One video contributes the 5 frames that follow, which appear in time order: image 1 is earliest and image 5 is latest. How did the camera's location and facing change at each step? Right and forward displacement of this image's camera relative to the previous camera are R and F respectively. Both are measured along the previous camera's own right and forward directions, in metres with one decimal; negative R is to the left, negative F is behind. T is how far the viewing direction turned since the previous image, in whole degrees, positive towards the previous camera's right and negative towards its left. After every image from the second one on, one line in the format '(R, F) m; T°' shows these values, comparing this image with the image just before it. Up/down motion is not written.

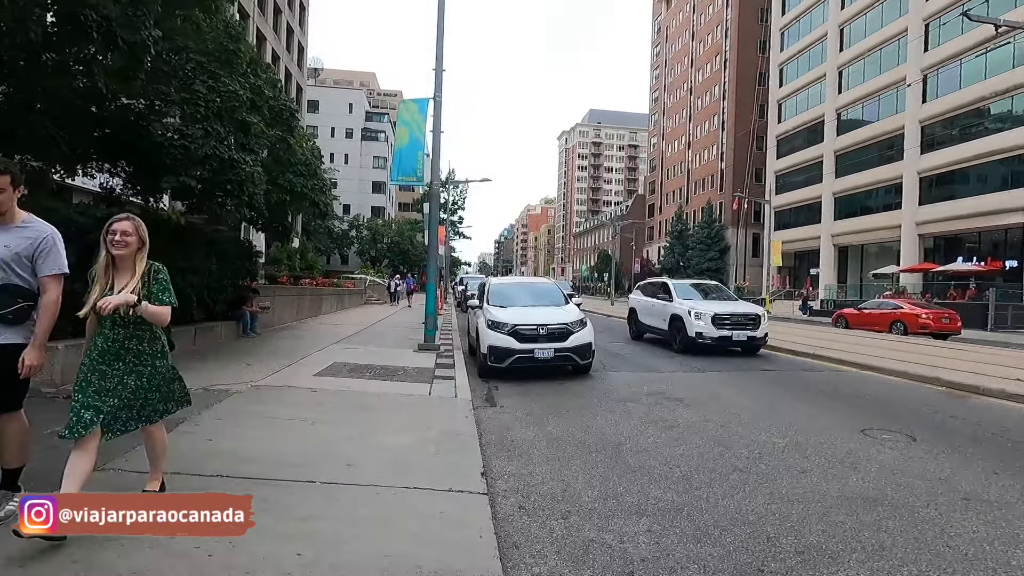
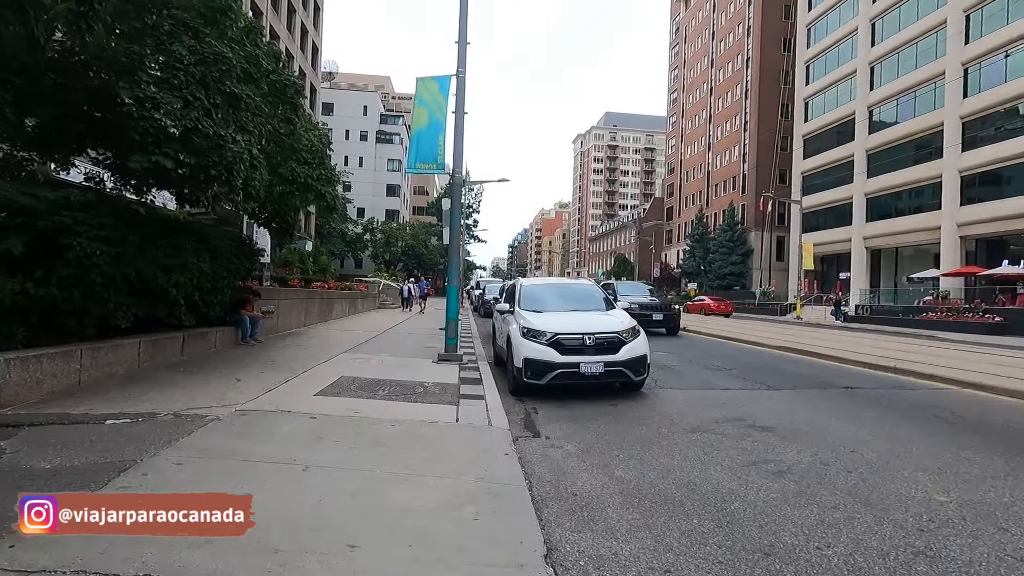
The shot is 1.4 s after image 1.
(-0.4, +1.6) m; -1°
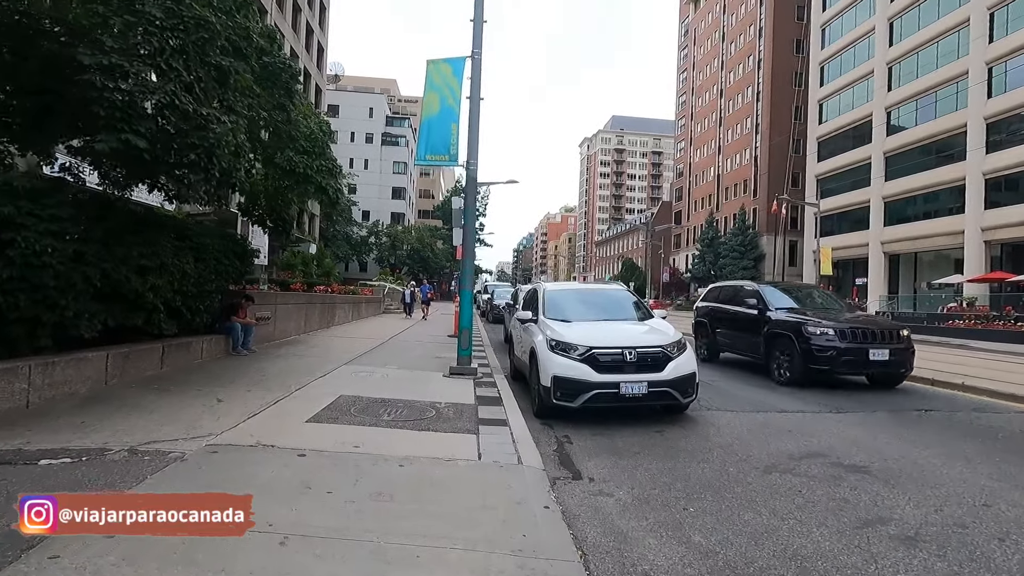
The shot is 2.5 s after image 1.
(-0.3, +1.2) m; 0°
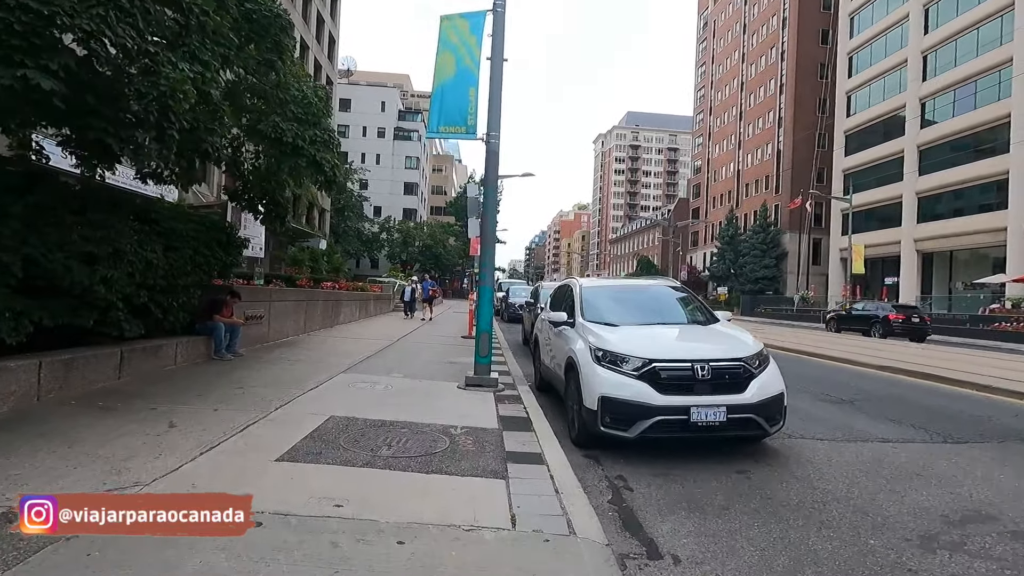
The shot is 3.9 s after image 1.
(-0.3, +1.6) m; -1°
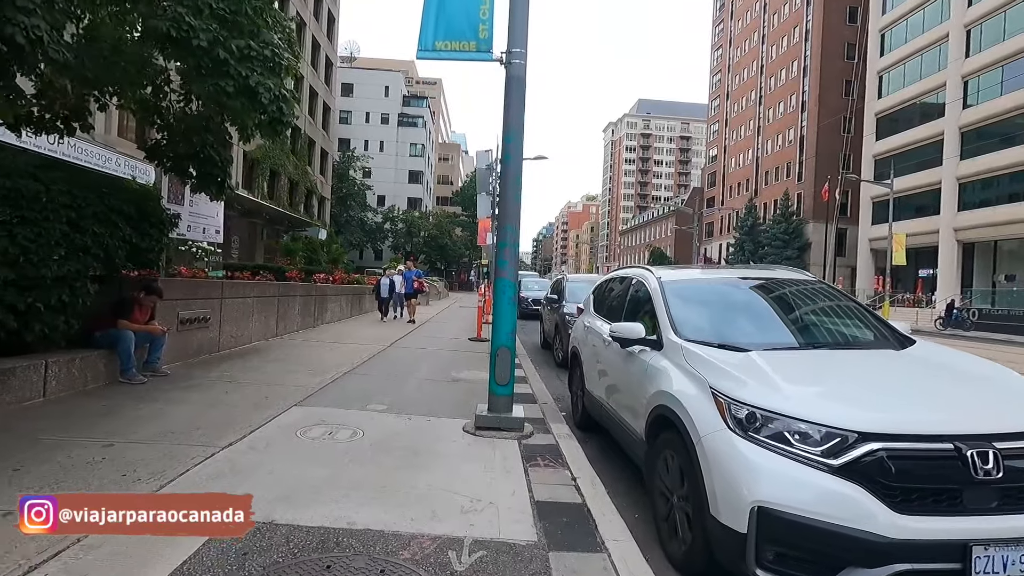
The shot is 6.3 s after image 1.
(-0.3, +2.8) m; -1°
